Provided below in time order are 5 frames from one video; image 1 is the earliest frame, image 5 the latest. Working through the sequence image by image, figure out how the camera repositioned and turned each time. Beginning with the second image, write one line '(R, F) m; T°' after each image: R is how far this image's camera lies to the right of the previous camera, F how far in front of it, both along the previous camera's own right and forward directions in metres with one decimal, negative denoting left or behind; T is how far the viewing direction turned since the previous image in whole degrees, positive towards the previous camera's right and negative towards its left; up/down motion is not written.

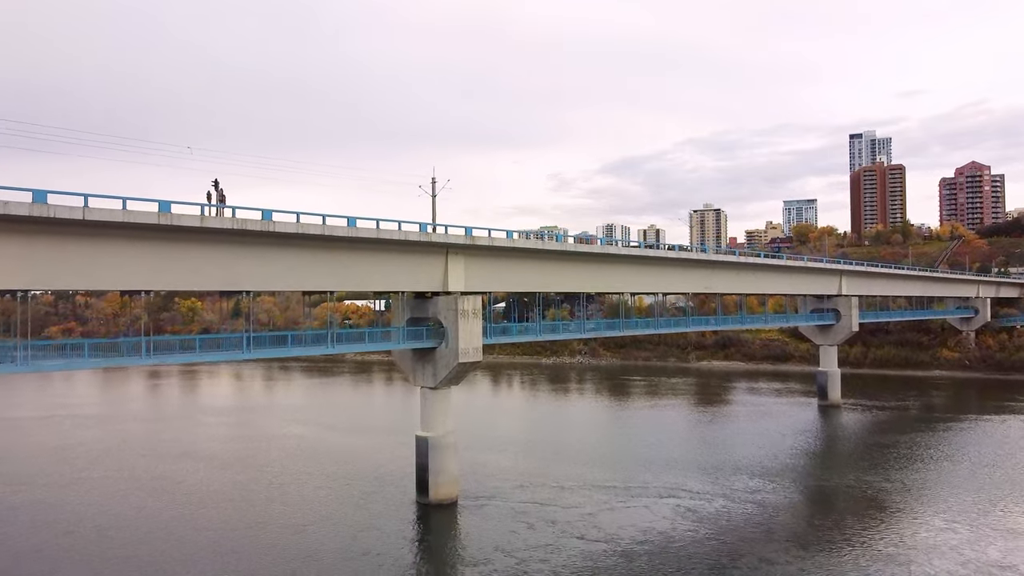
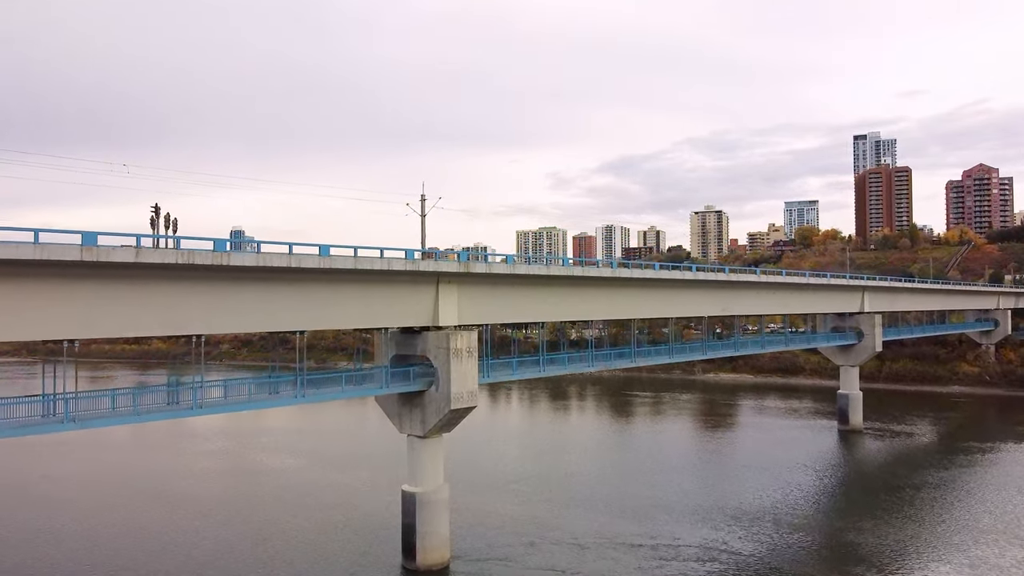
(-0.1, +2.9) m; 0°
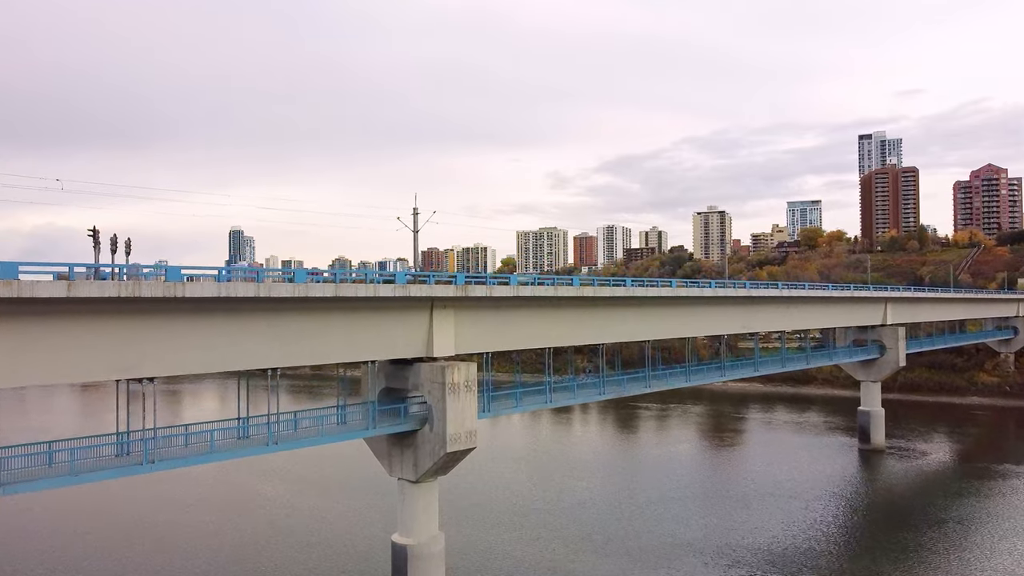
(-0.1, +2.3) m; 0°
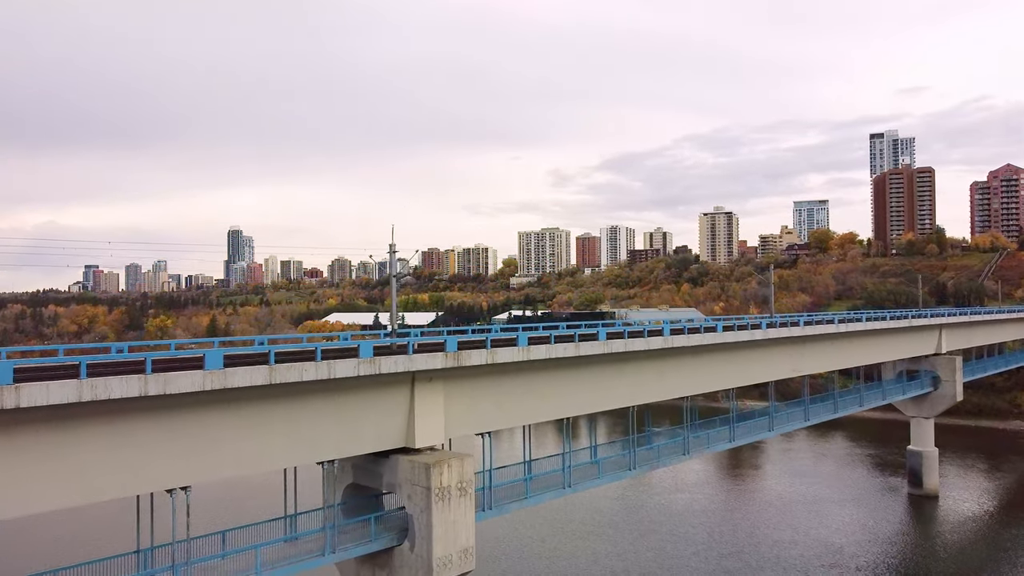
(-0.2, +4.5) m; 0°
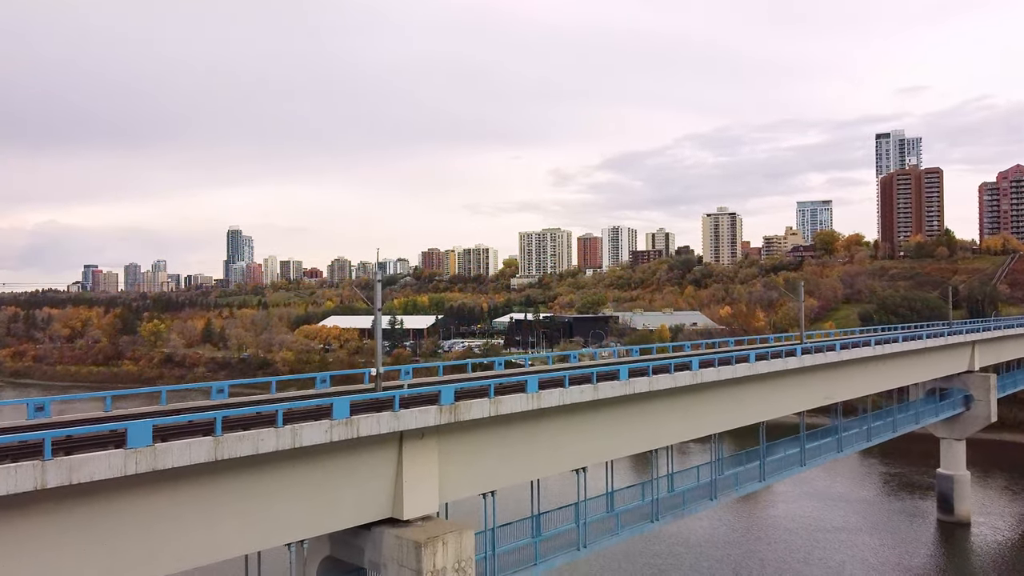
(-0.1, +2.2) m; 0°
